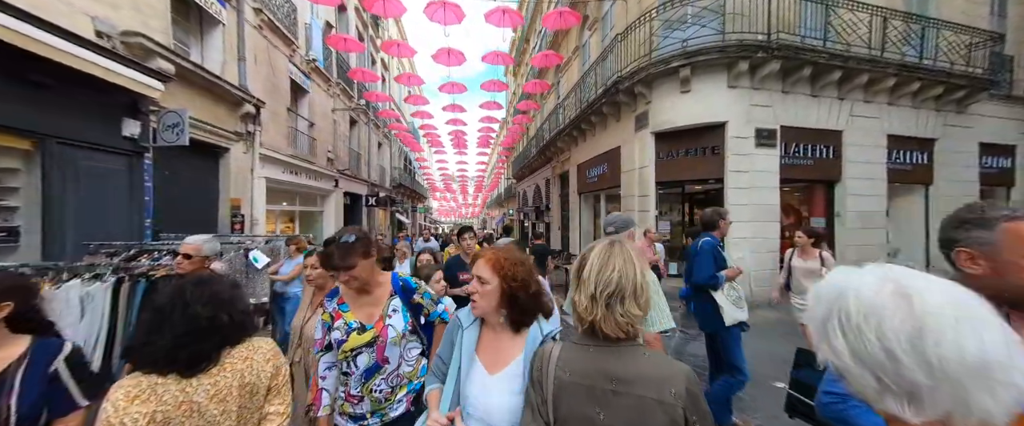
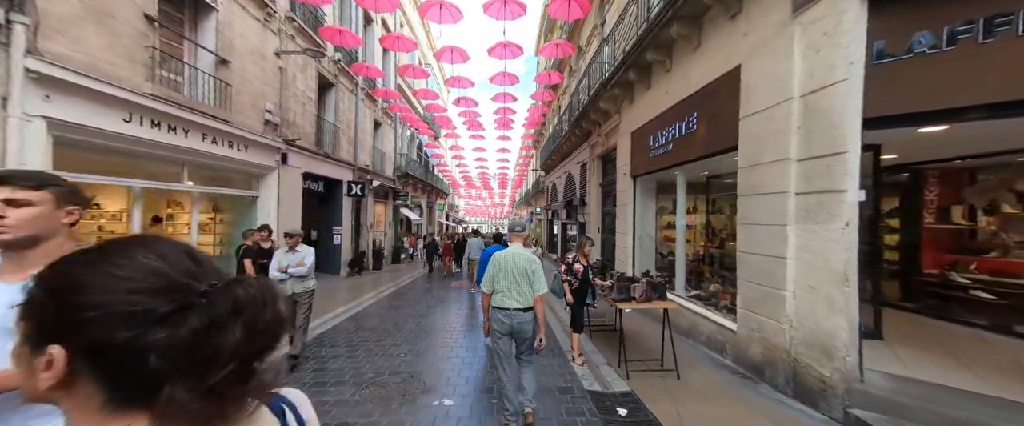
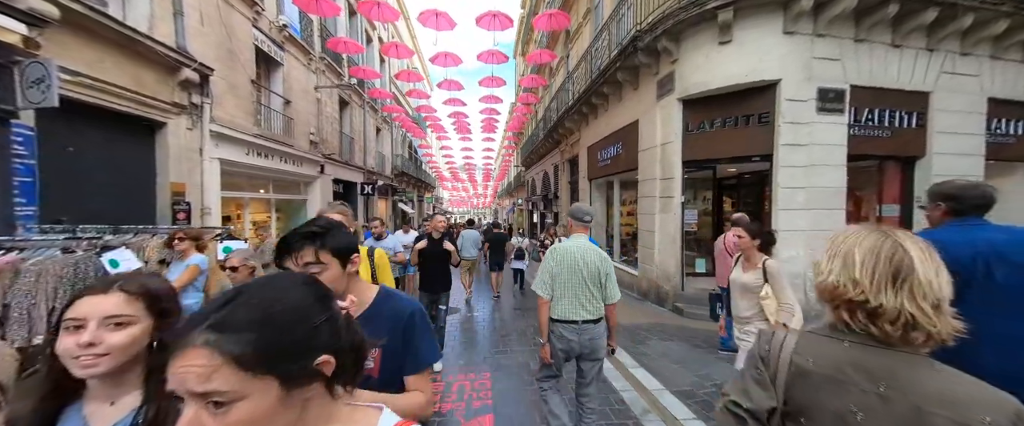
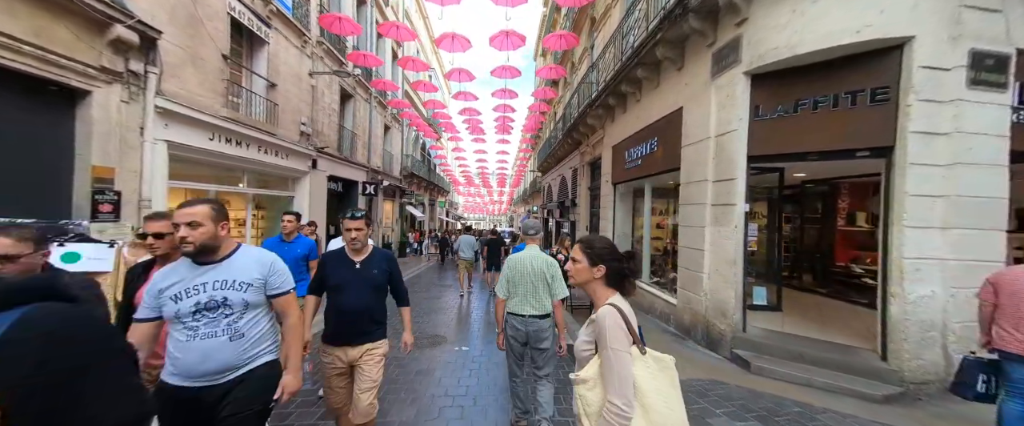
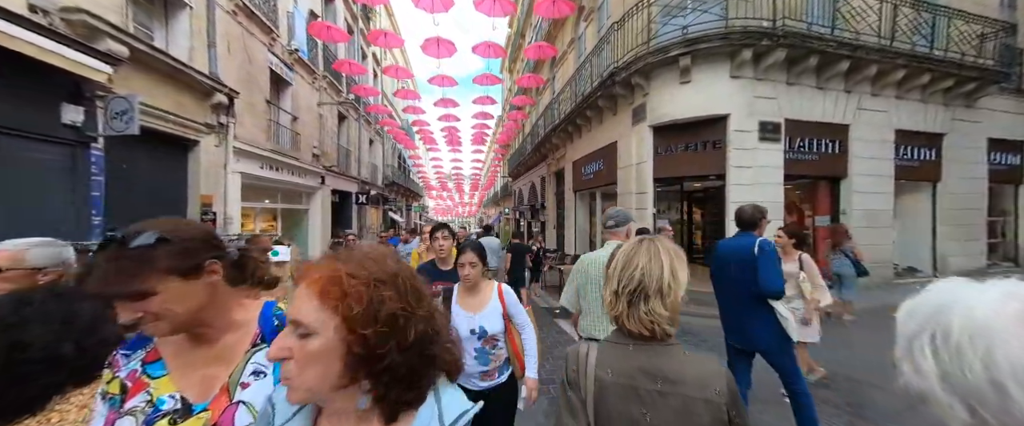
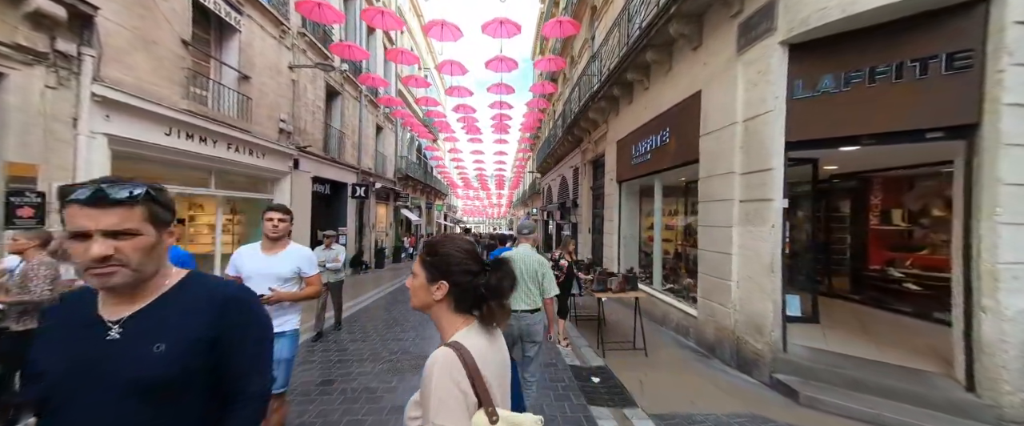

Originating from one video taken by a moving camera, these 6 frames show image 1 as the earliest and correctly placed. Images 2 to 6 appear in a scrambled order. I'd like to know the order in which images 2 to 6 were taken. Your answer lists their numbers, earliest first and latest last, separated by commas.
5, 3, 4, 6, 2
